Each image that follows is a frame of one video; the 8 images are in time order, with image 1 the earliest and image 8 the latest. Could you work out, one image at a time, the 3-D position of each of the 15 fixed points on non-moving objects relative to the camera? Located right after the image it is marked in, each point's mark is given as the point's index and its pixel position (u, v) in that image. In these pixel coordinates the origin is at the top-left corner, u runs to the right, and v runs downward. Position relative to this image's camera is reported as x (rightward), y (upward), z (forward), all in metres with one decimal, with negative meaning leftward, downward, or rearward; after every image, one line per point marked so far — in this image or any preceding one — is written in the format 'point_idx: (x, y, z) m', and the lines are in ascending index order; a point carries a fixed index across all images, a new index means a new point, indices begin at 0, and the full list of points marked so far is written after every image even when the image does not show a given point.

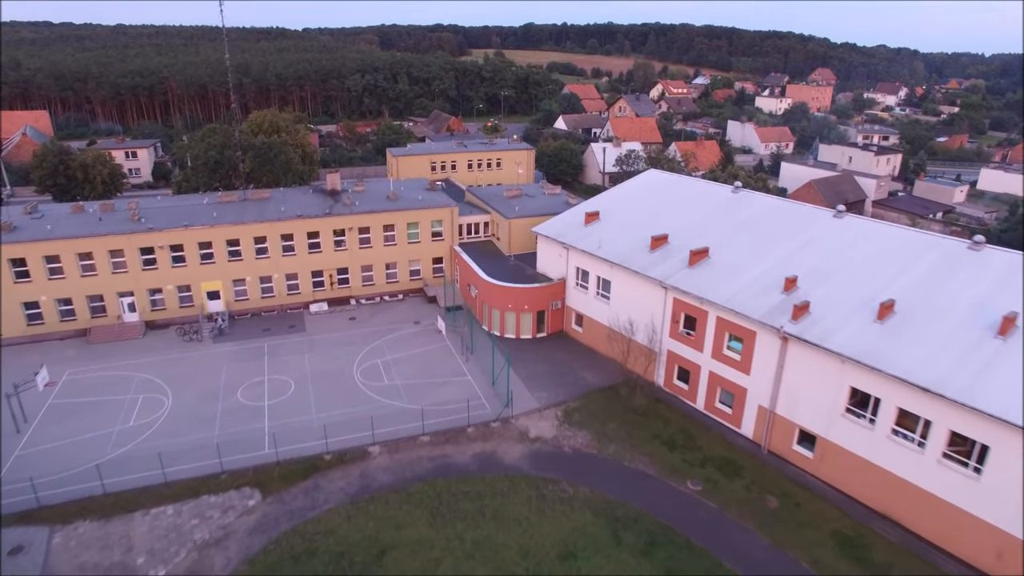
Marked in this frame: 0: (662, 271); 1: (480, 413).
0: (+4.8, +0.5, +20.0) m
1: (-1.0, -3.9, +19.1) m
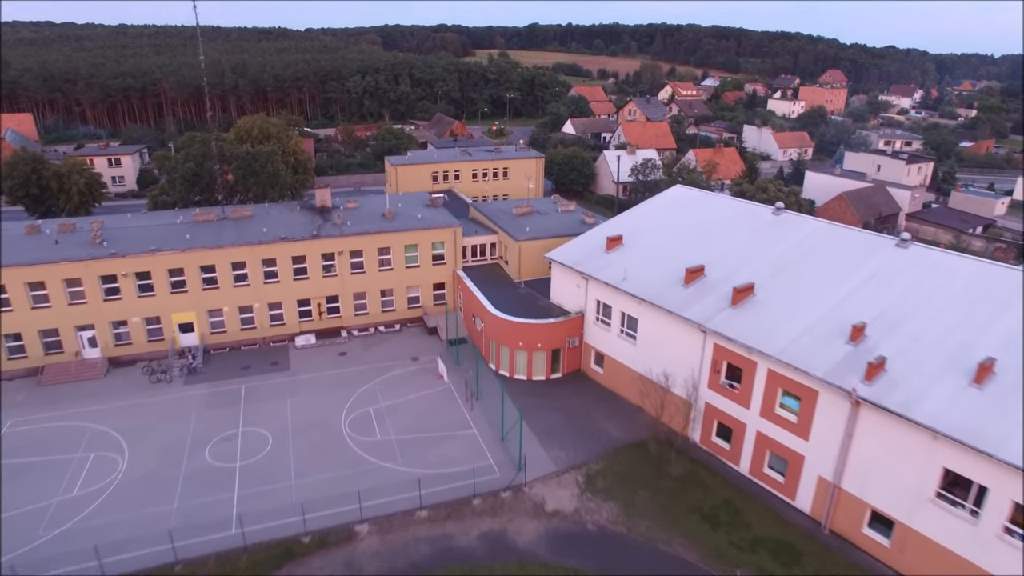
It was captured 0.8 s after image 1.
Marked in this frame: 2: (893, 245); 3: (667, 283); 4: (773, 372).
0: (+5.1, -0.7, +17.1) m
1: (-0.6, -5.0, +16.3) m
2: (+10.5, +1.2, +17.2) m
3: (+4.6, +0.1, +18.6) m
4: (+6.4, -2.1, +15.4) m
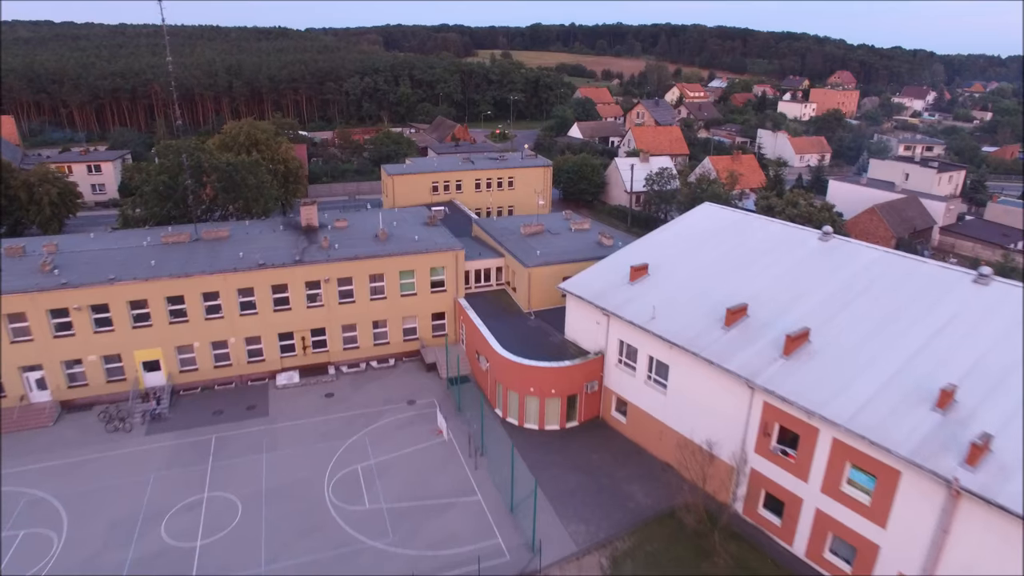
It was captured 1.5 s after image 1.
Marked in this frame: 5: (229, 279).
0: (+5.4, -1.7, +14.5) m
1: (-0.4, -6.1, +13.7) m
2: (+10.7, +0.1, +14.6) m
3: (+4.9, -0.9, +16.0) m
4: (+6.7, -3.1, +12.8) m
5: (-8.7, +0.3, +19.2) m
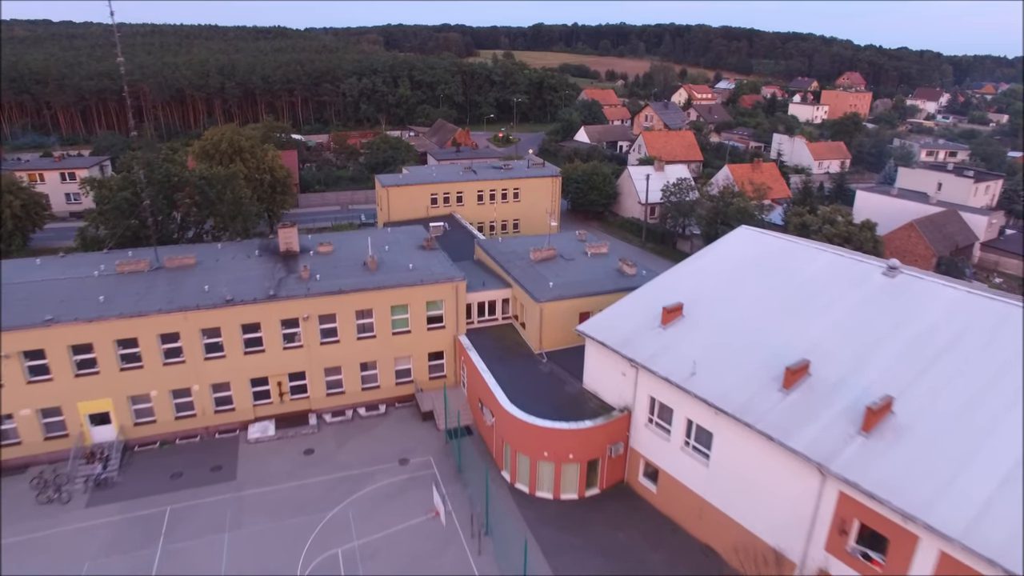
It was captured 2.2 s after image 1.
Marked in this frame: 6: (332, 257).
0: (+5.7, -2.8, +11.6) m
1: (-0.1, -7.1, +10.8) m
2: (+11.0, -1.0, +11.7) m
3: (+5.1, -2.0, +13.1) m
4: (+6.9, -4.2, +9.9) m
5: (-8.4, -0.8, +16.4) m
6: (-5.6, +1.0, +19.5) m
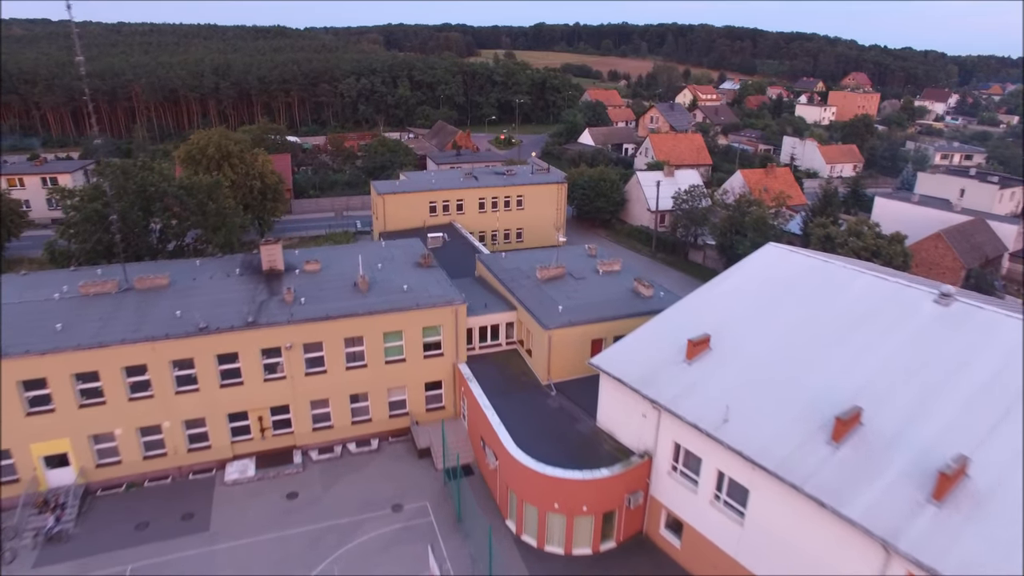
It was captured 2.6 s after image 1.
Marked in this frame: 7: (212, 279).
0: (+5.8, -3.5, +9.9) m
1: (0.0, -7.8, +9.1) m
2: (+11.1, -1.6, +10.0) m
3: (+5.3, -2.7, +11.4) m
4: (+7.1, -4.9, +8.2) m
5: (-8.3, -1.4, +14.7) m
6: (-5.5, +0.3, +17.8) m
7: (-8.5, +0.3, +17.7) m
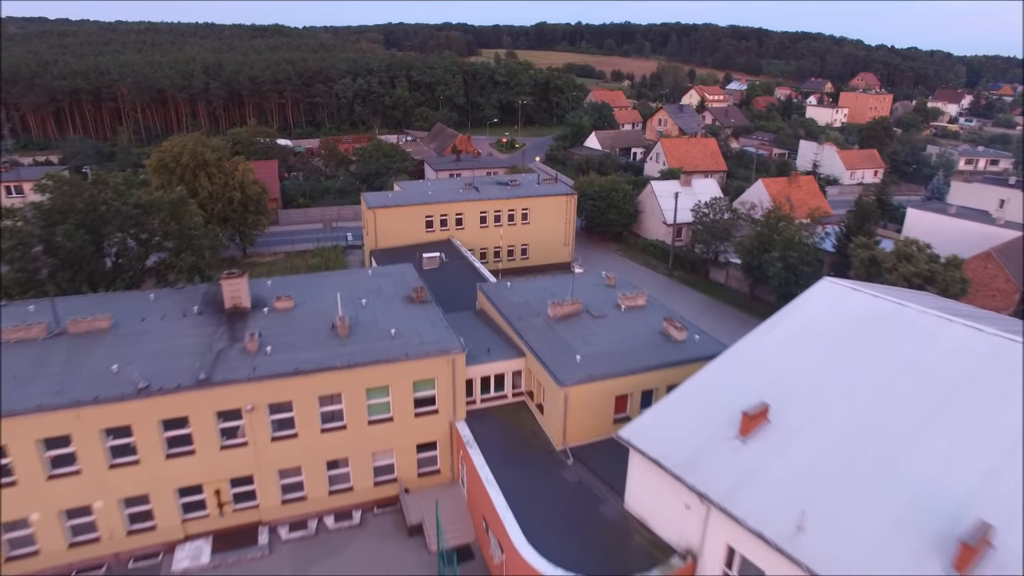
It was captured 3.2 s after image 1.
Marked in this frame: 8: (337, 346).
0: (+6.0, -4.5, +7.1) m
1: (+0.2, -8.8, +6.3) m
2: (+11.3, -2.7, +7.2) m
3: (+5.4, -3.7, +8.6) m
4: (+7.2, -5.9, +5.4) m
5: (-8.1, -2.4, +11.9) m
6: (-5.3, -0.7, +15.0) m
7: (-8.3, -0.7, +15.0) m
8: (-3.9, -1.3, +13.9) m
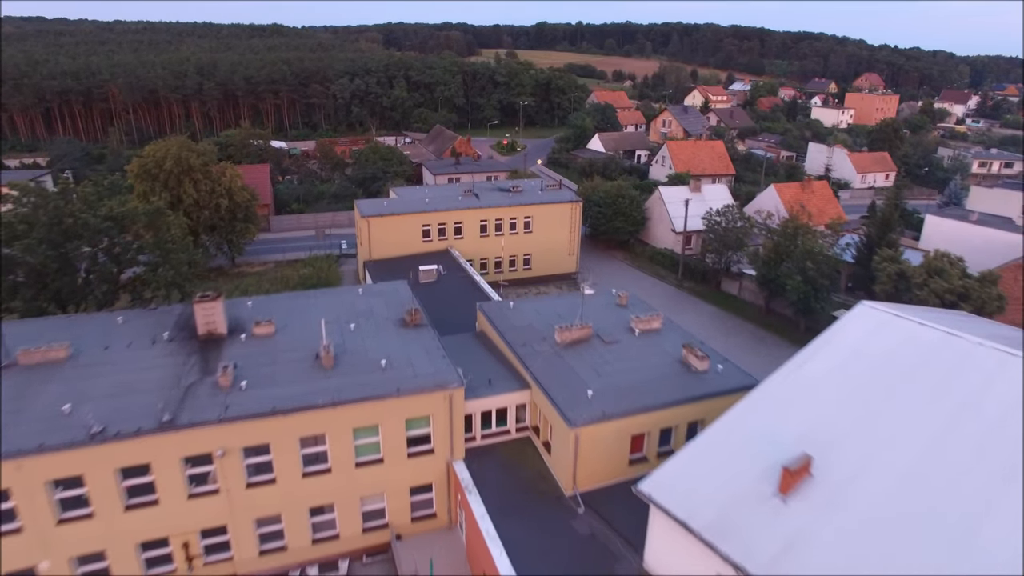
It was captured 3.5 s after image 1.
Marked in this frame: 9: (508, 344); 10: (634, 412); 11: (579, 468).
0: (+6.1, -5.1, +5.7) m
1: (+0.2, -9.4, +4.9) m
2: (+11.4, -3.2, +5.7) m
3: (+5.5, -4.3, +7.2) m
4: (+7.3, -6.5, +4.0) m
5: (-8.0, -3.0, +10.4) m
6: (-5.2, -1.2, +13.5) m
7: (-8.2, -1.3, +13.5) m
8: (-3.8, -1.8, +12.5) m
9: (-0.1, -1.3, +14.9) m
10: (+2.4, -2.4, +12.3) m
11: (+1.3, -3.5, +12.1) m
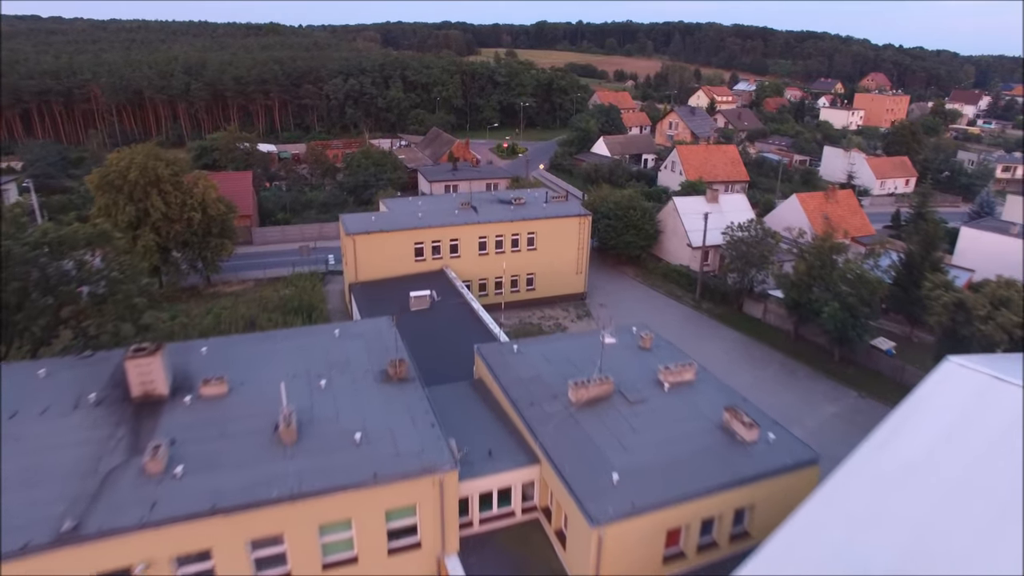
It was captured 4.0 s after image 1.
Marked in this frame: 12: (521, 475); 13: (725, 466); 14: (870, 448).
0: (+6.2, -6.0, +3.1) m
1: (+0.3, -10.3, +2.4) m
2: (+11.5, -4.2, +3.2) m
3: (+5.6, -5.2, +4.6) m
4: (+7.4, -7.4, +1.5) m
5: (-7.9, -3.9, +7.9) m
6: (-5.1, -2.1, +11.0) m
7: (-8.1, -2.2, +11.0) m
8: (-3.7, -2.7, +9.9) m
9: (0.0, -2.2, +12.4) m
10: (+2.5, -3.4, +9.8) m
11: (+1.4, -4.4, +9.6) m
12: (+0.2, -3.3, +11.3) m
13: (+3.6, -3.0, +10.6) m
14: (+5.4, -2.6, +8.8) m
